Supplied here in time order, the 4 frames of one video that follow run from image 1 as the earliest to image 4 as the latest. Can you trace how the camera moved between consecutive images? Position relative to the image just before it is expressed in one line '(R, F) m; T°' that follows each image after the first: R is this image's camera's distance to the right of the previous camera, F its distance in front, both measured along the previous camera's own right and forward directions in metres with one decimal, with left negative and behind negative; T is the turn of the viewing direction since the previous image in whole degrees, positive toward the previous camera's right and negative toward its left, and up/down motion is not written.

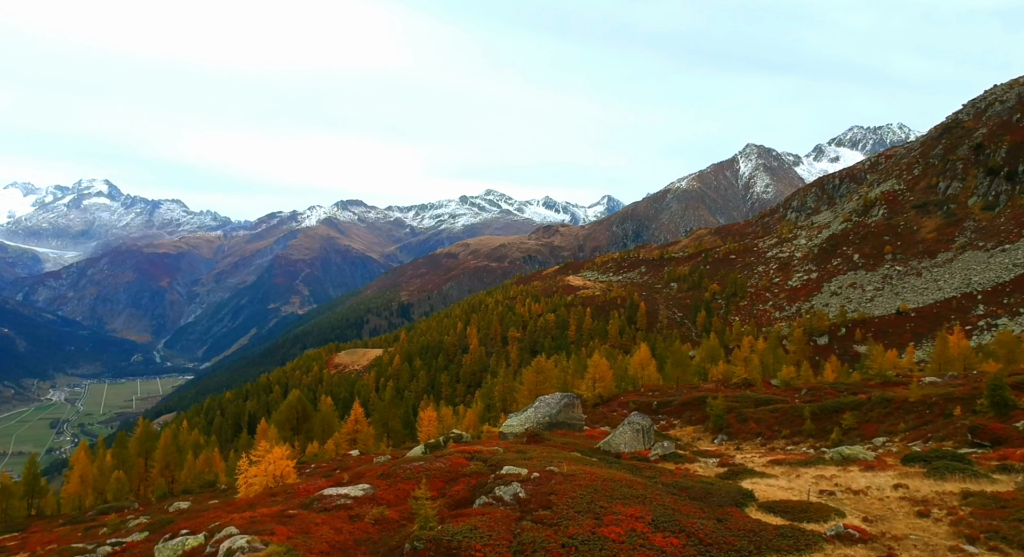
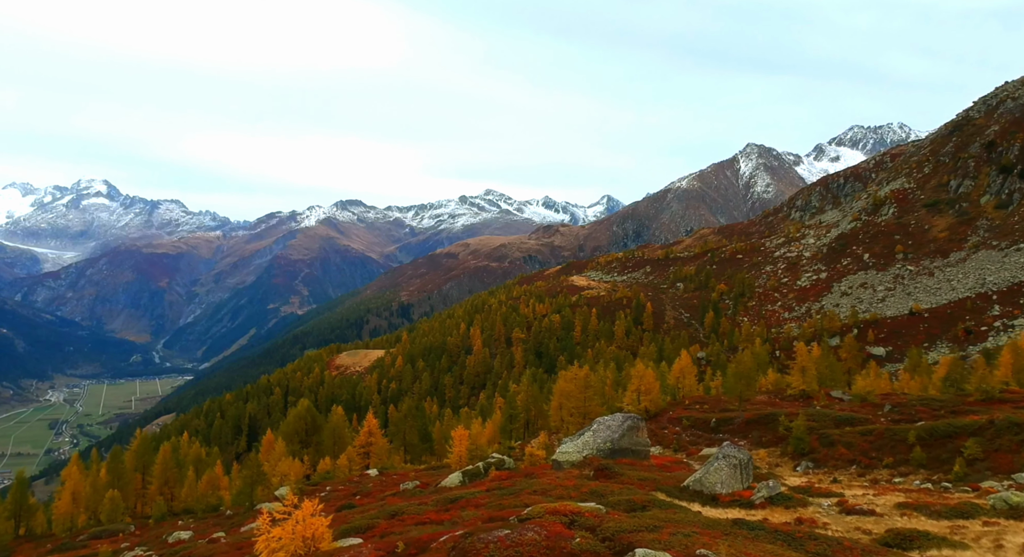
(-1.9, +4.2) m; 0°
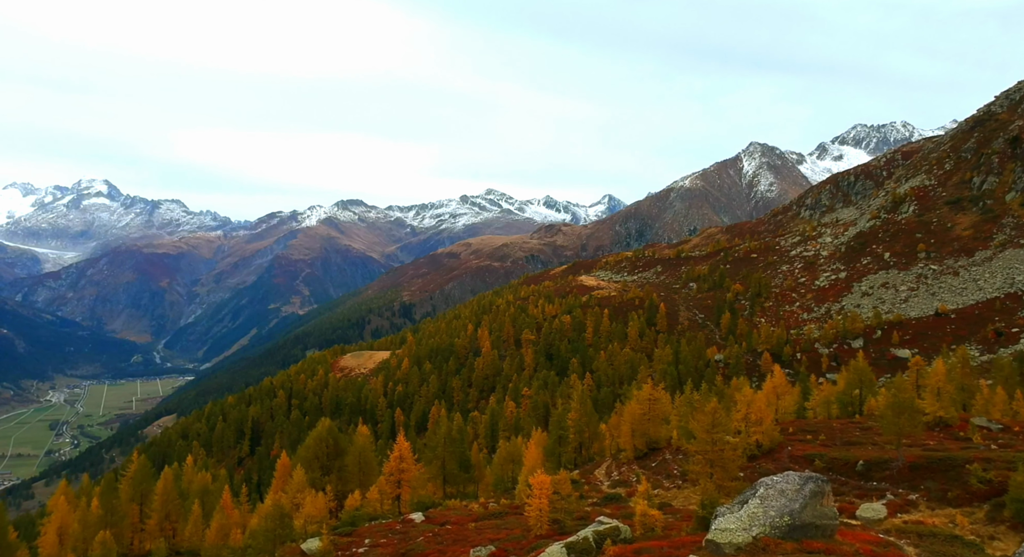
(-3.4, +7.2) m; 0°
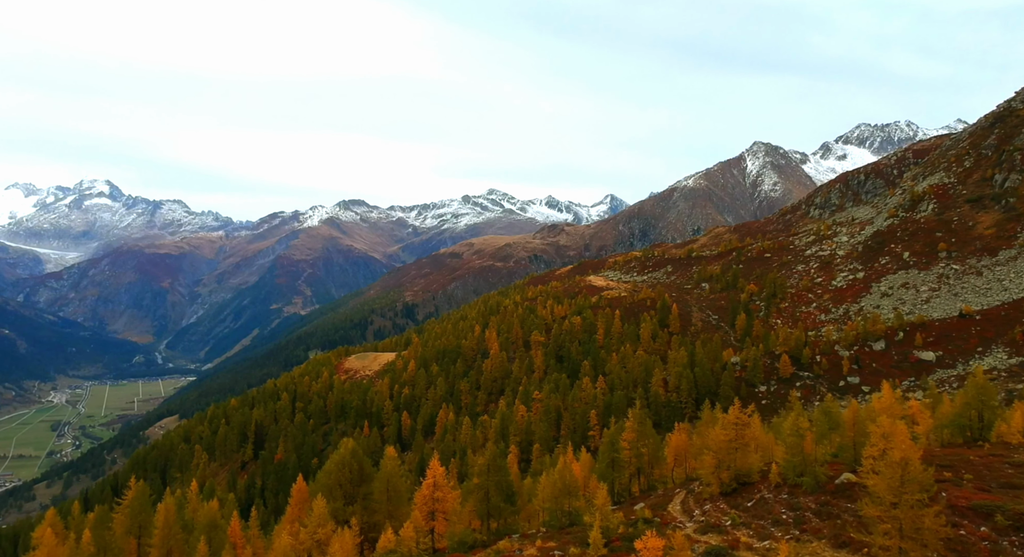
(-2.8, +6.0) m; 0°
